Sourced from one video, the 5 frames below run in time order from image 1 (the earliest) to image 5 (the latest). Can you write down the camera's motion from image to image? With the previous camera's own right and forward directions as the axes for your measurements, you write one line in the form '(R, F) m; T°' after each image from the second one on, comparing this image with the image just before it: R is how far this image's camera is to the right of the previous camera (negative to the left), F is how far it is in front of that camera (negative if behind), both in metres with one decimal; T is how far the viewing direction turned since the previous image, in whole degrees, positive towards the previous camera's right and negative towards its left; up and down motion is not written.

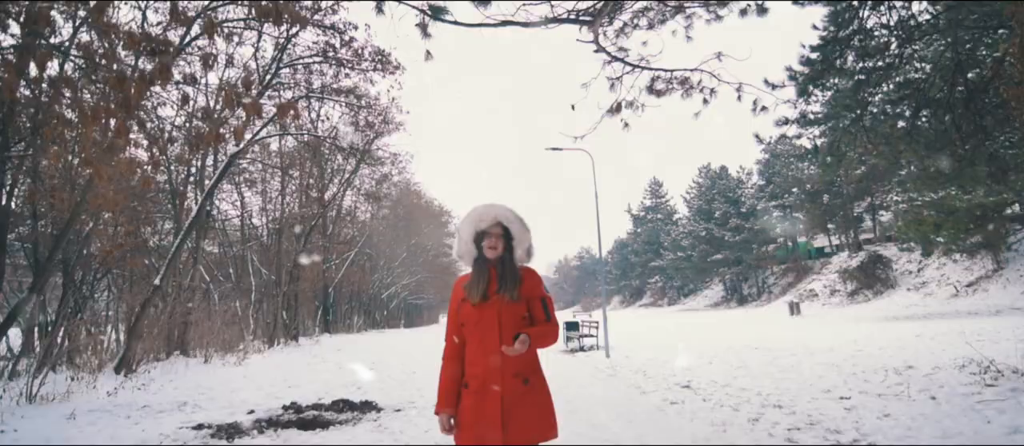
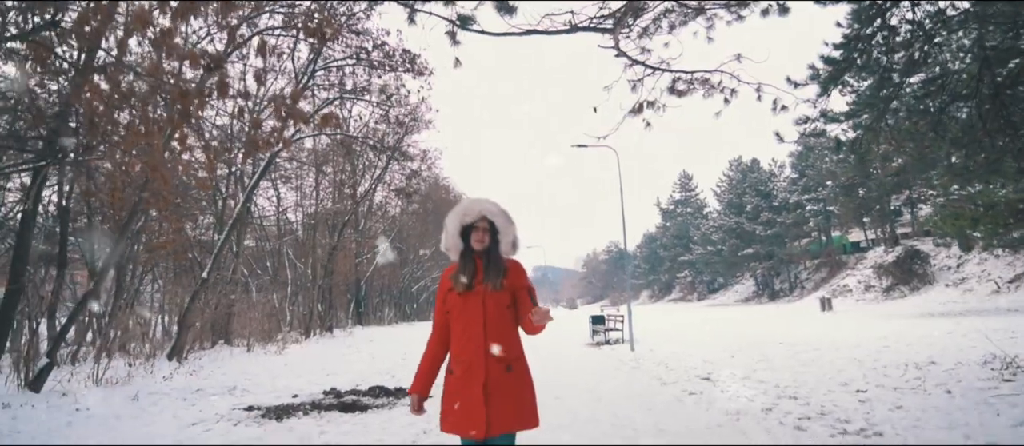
(+0.1, -0.4) m; -2°
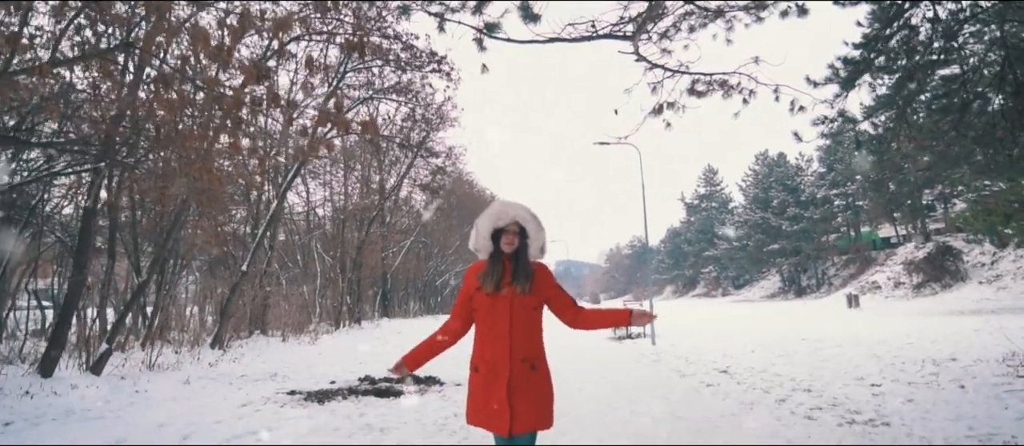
(0.0, -0.4) m; -2°
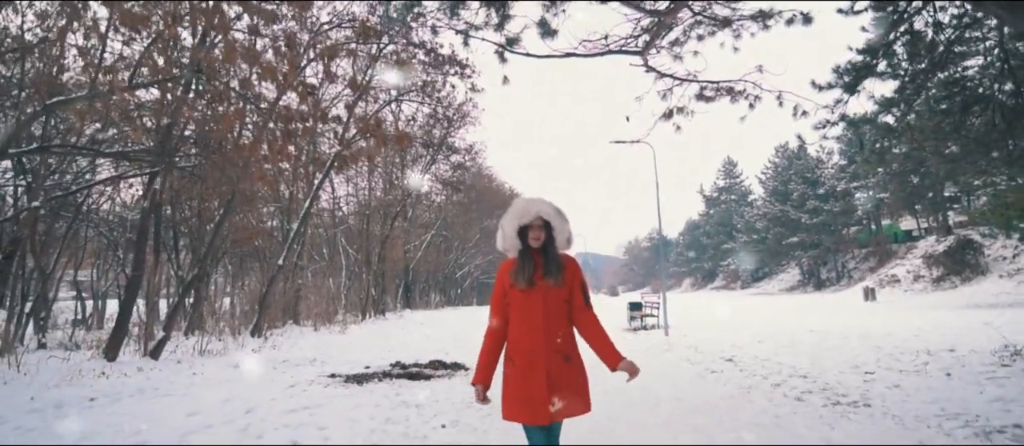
(0.0, -0.7) m; -1°
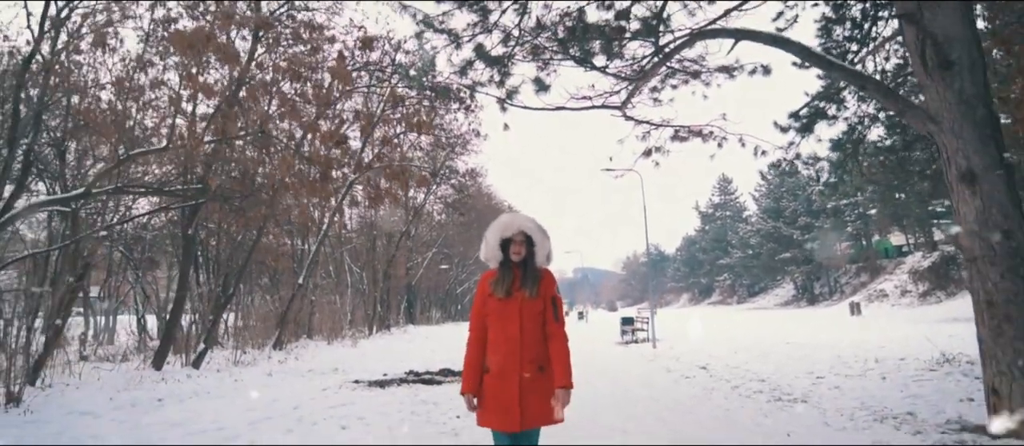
(0.0, -1.5) m; 0°
